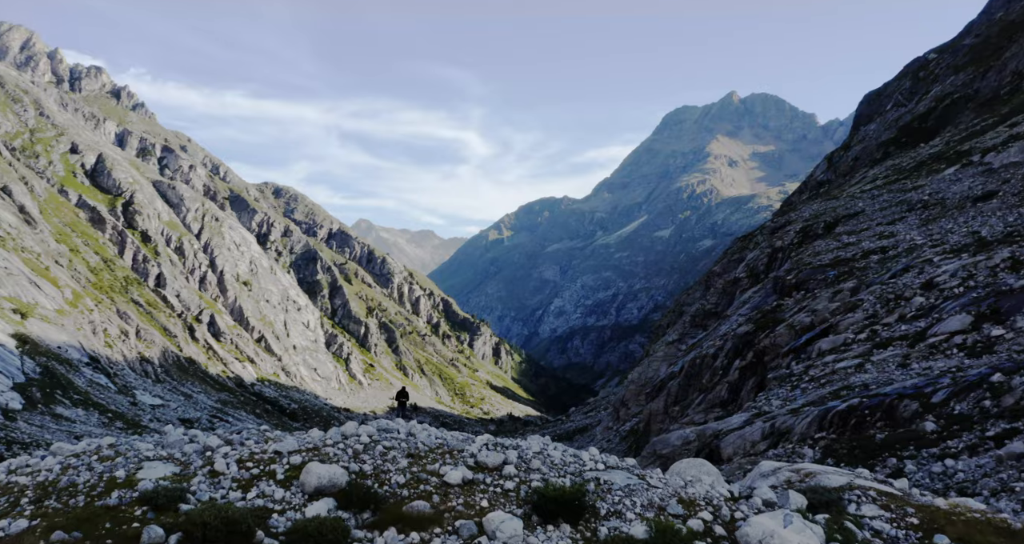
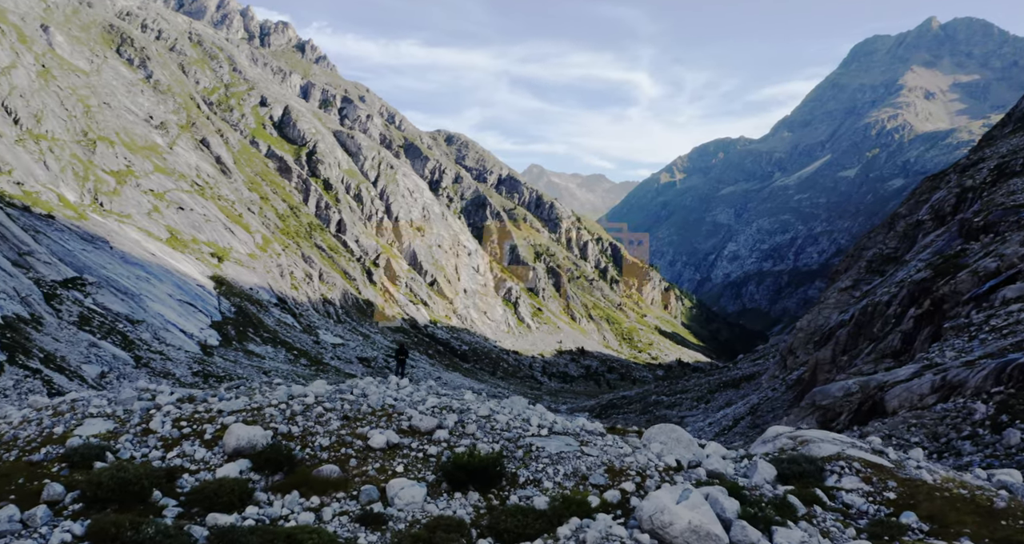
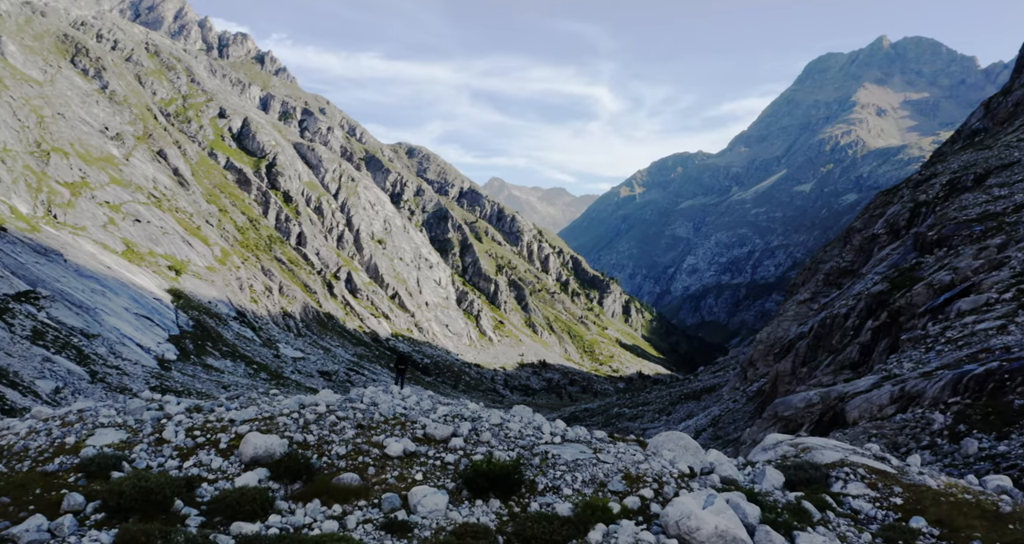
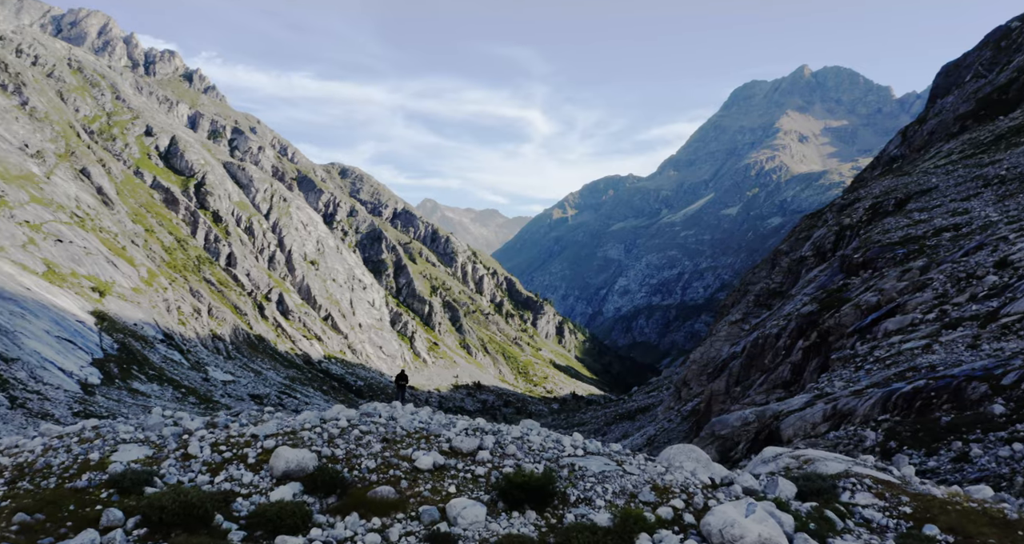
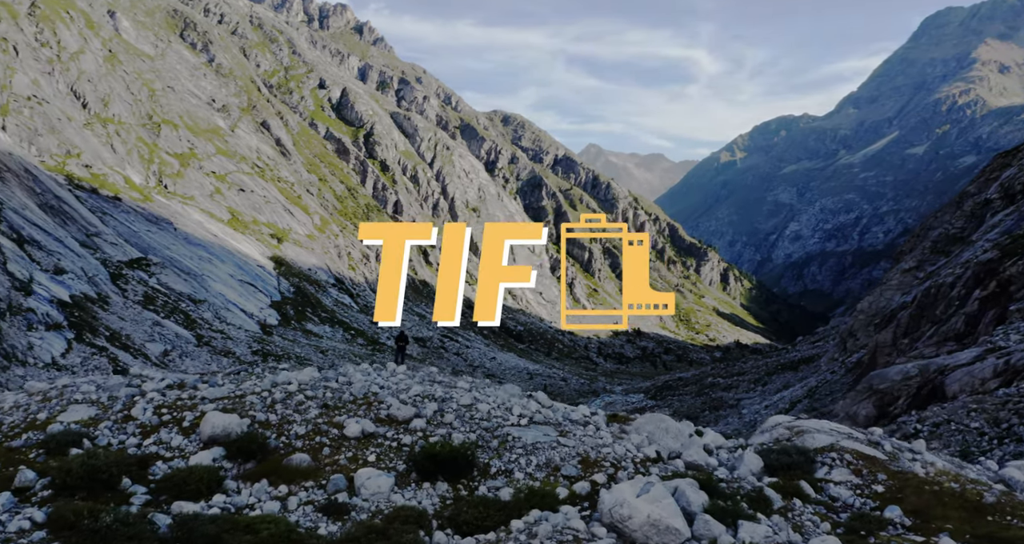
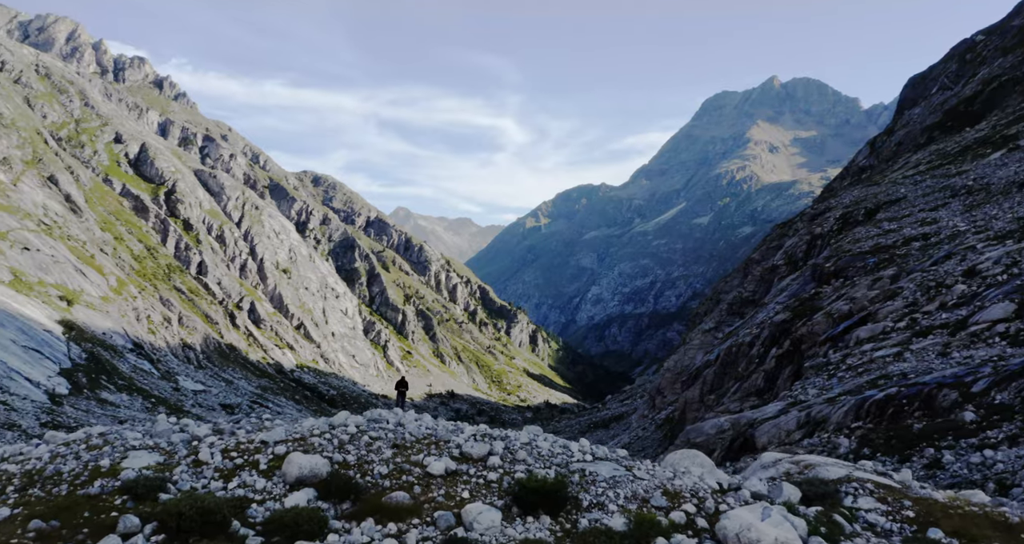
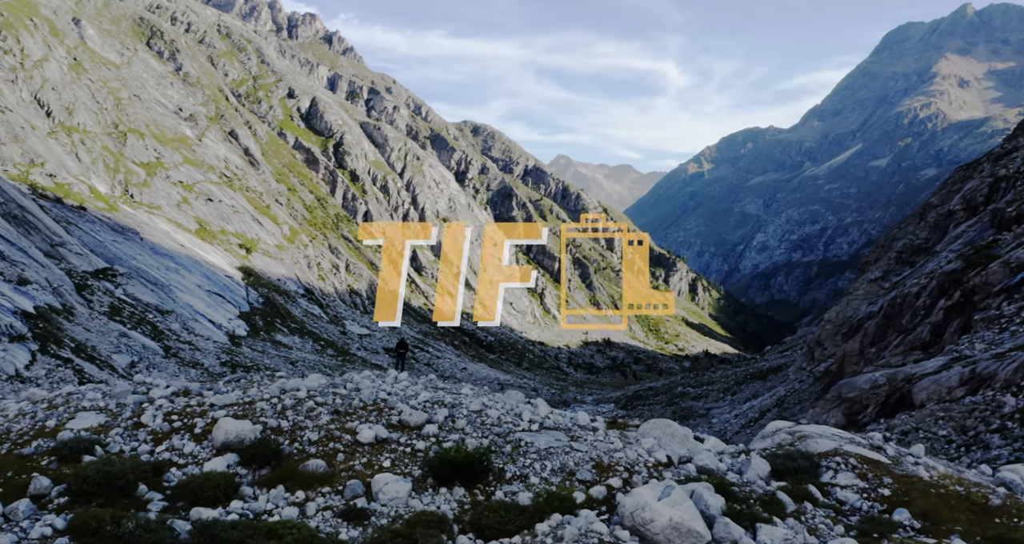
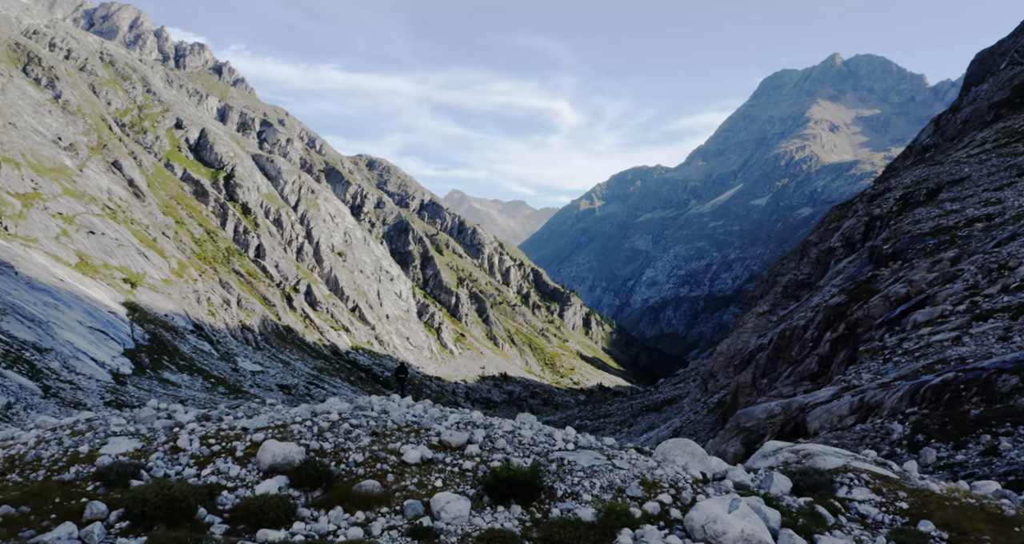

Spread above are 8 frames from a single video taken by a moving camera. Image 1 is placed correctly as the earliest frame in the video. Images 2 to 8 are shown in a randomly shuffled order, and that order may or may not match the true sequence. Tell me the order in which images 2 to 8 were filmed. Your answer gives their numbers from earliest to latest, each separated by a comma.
6, 4, 8, 3, 2, 7, 5
